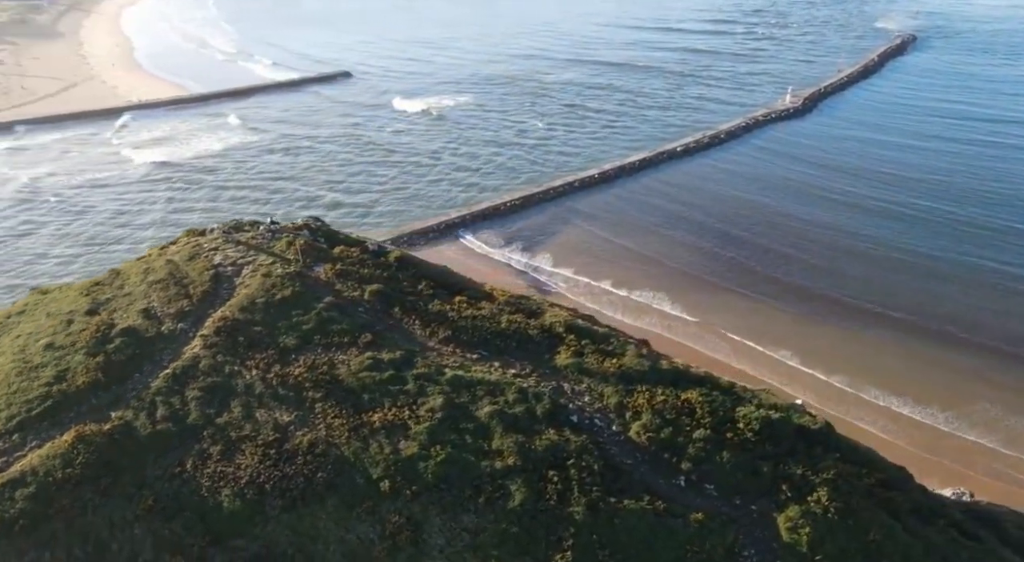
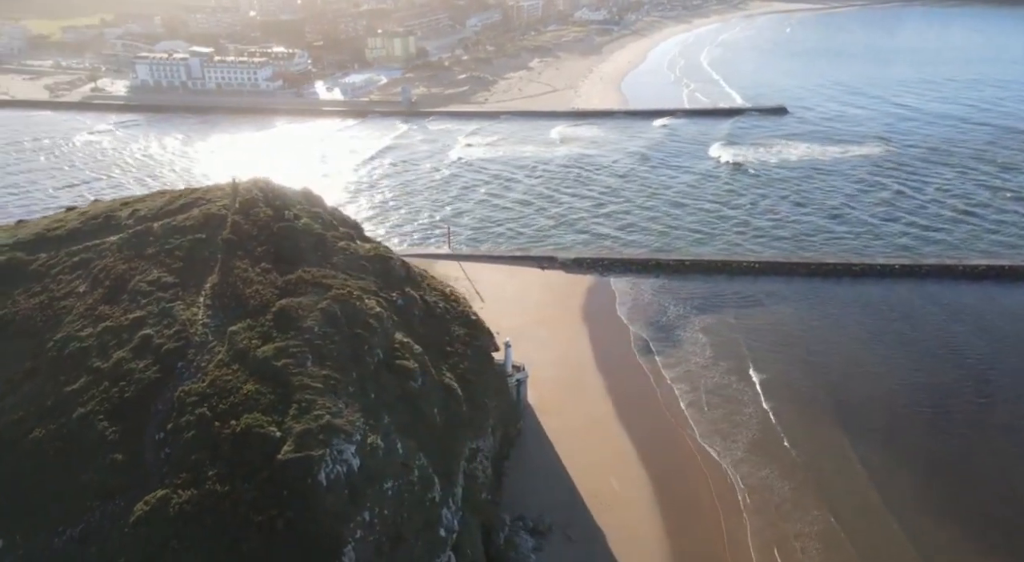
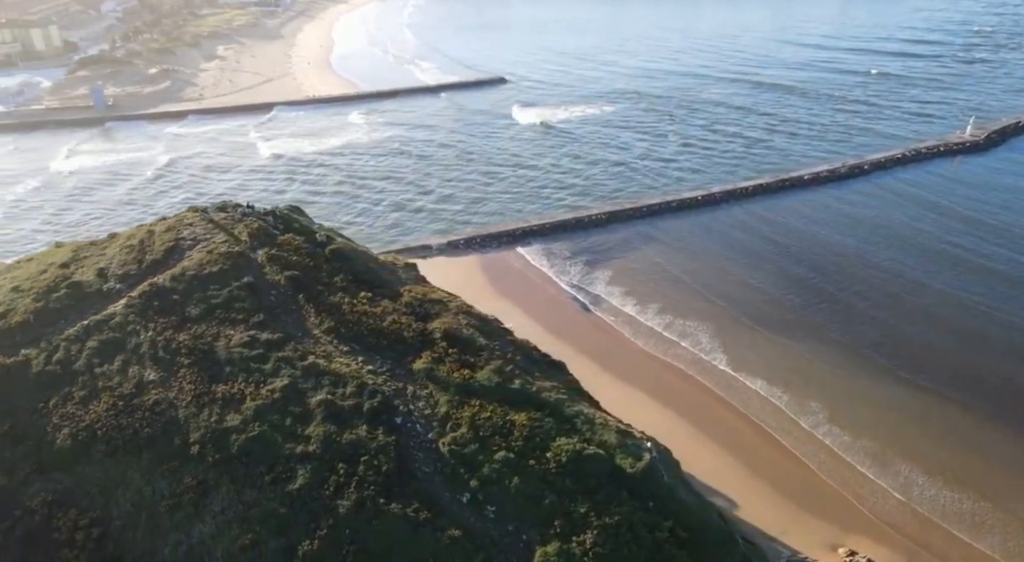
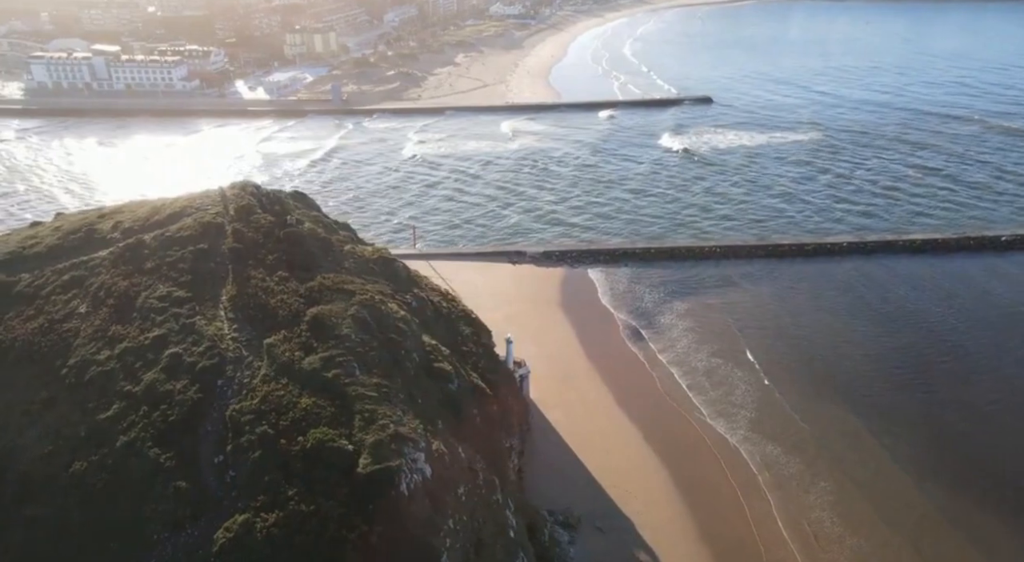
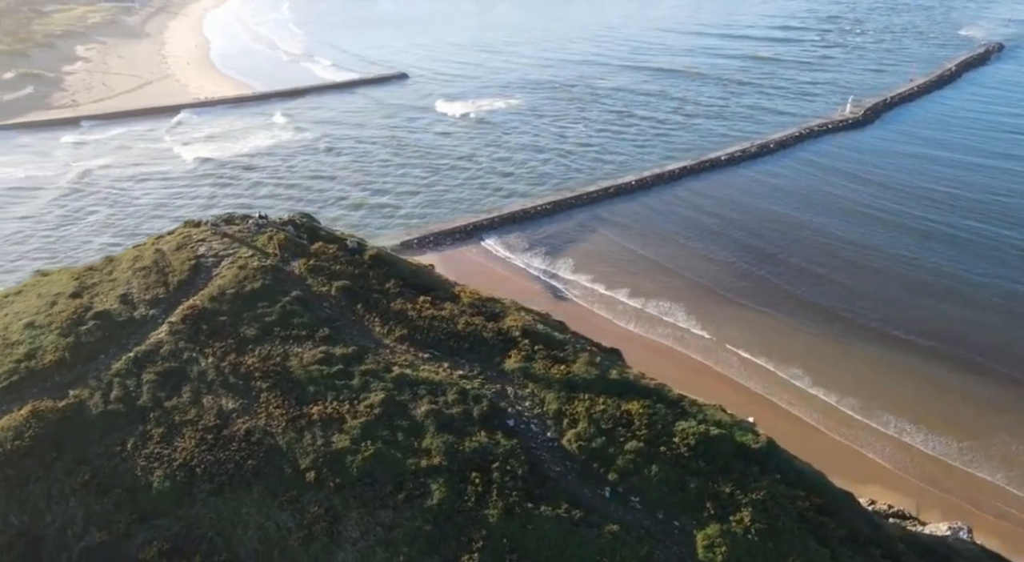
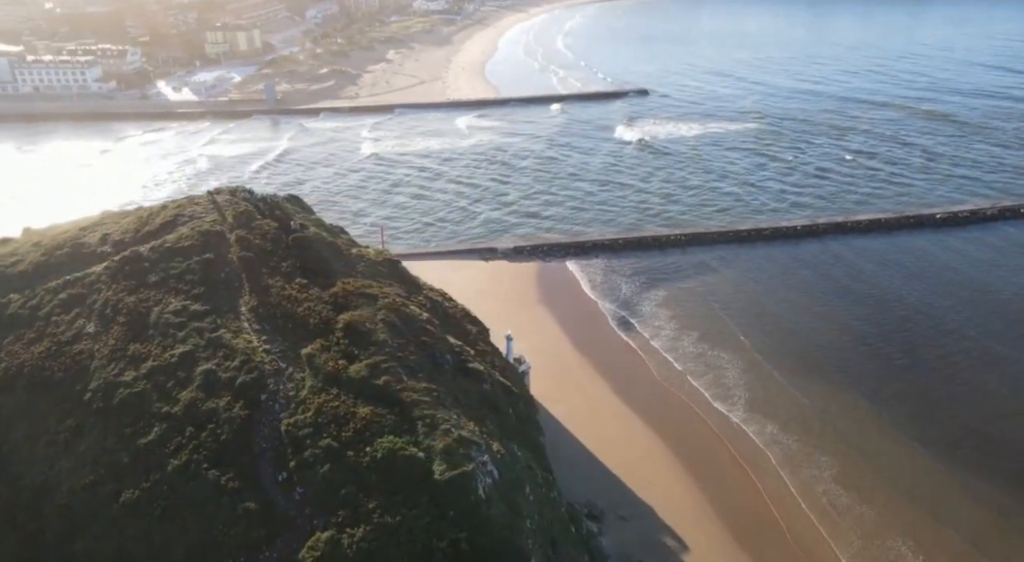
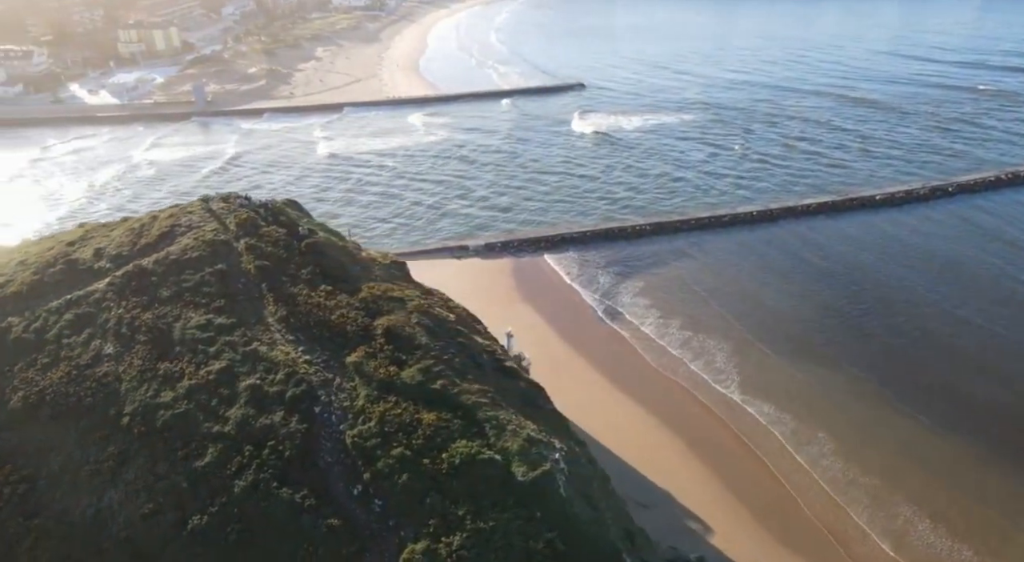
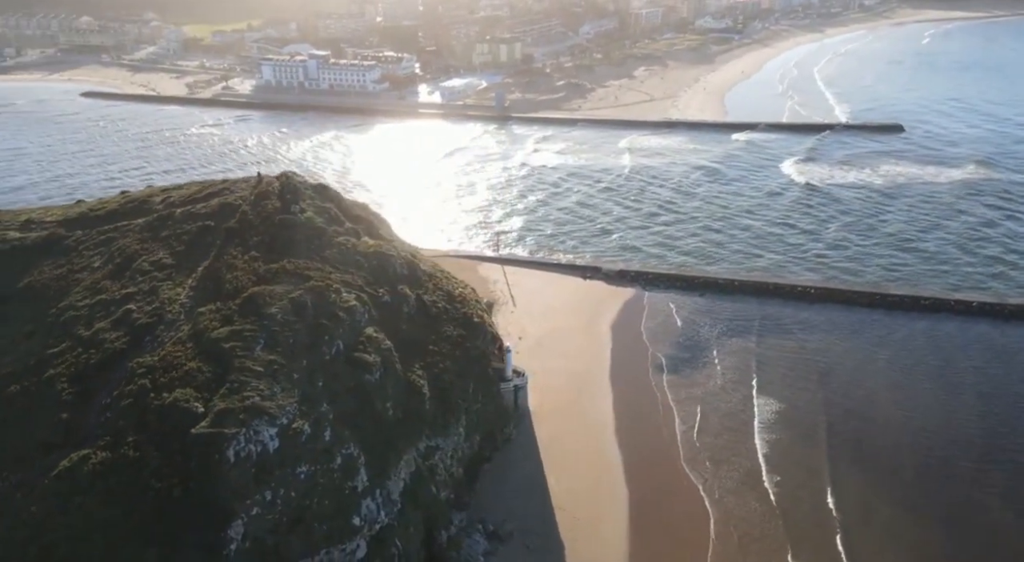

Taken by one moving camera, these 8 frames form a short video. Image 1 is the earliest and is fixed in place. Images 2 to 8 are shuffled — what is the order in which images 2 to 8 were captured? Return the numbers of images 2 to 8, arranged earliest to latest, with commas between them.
5, 3, 7, 6, 4, 2, 8
